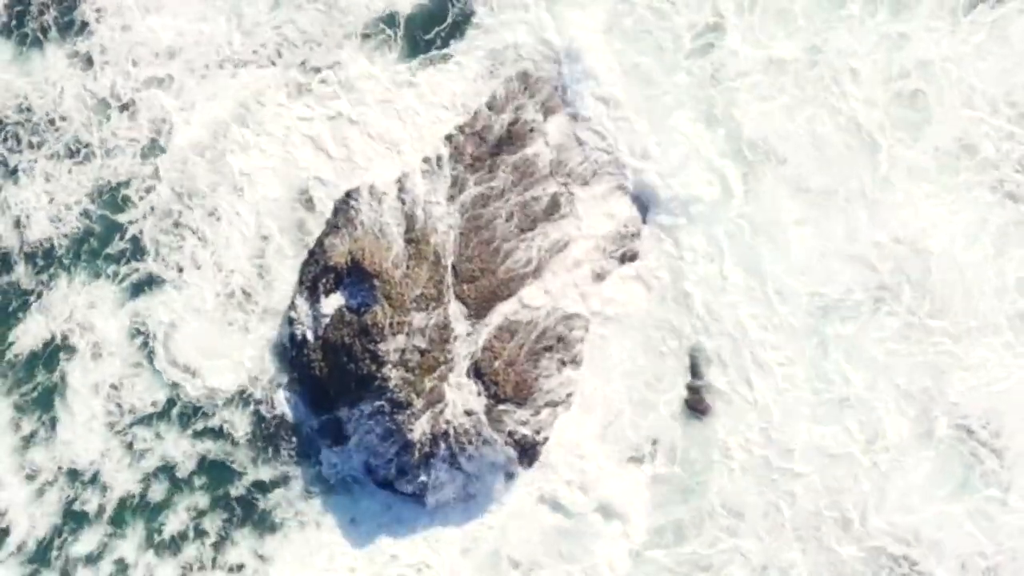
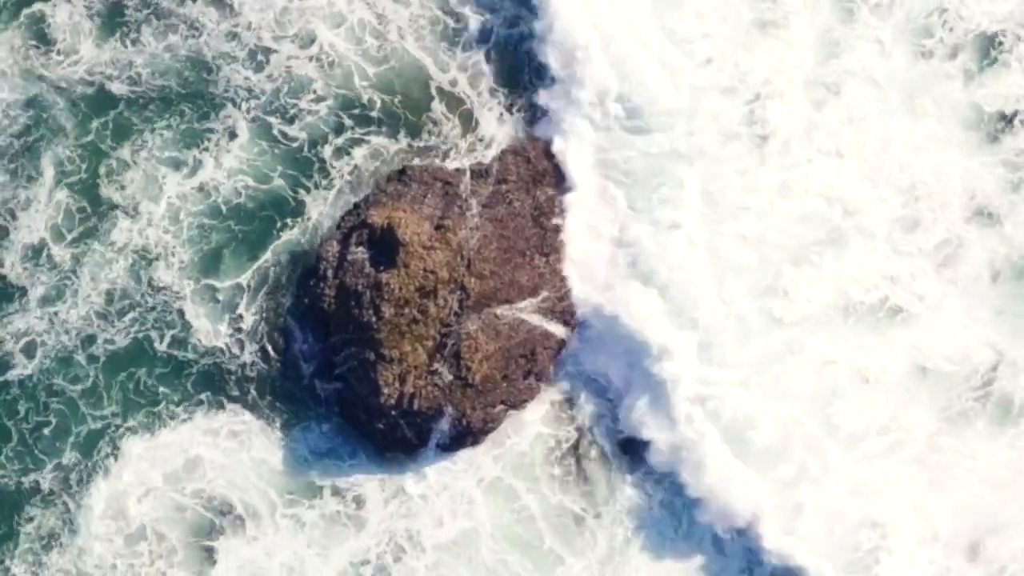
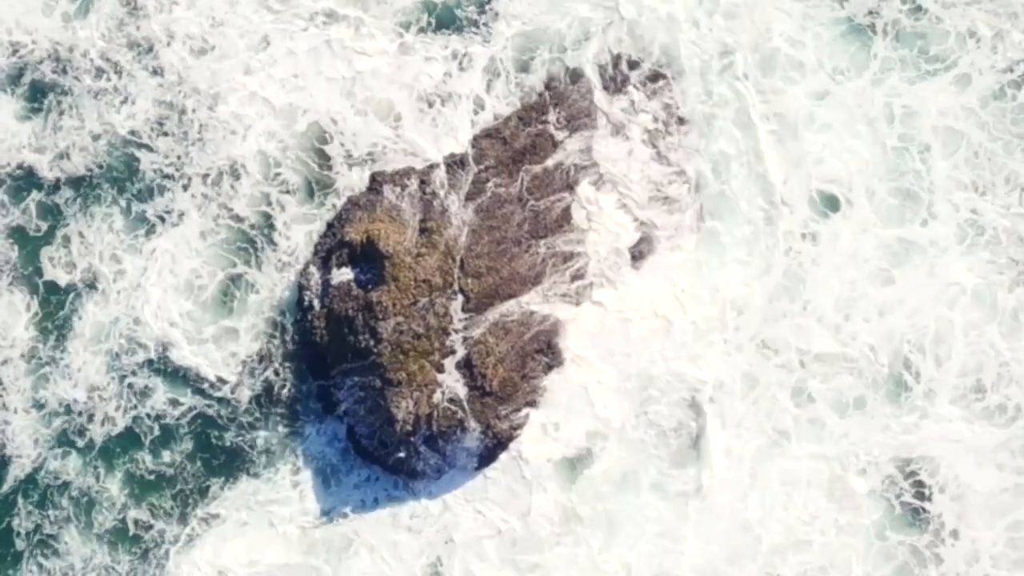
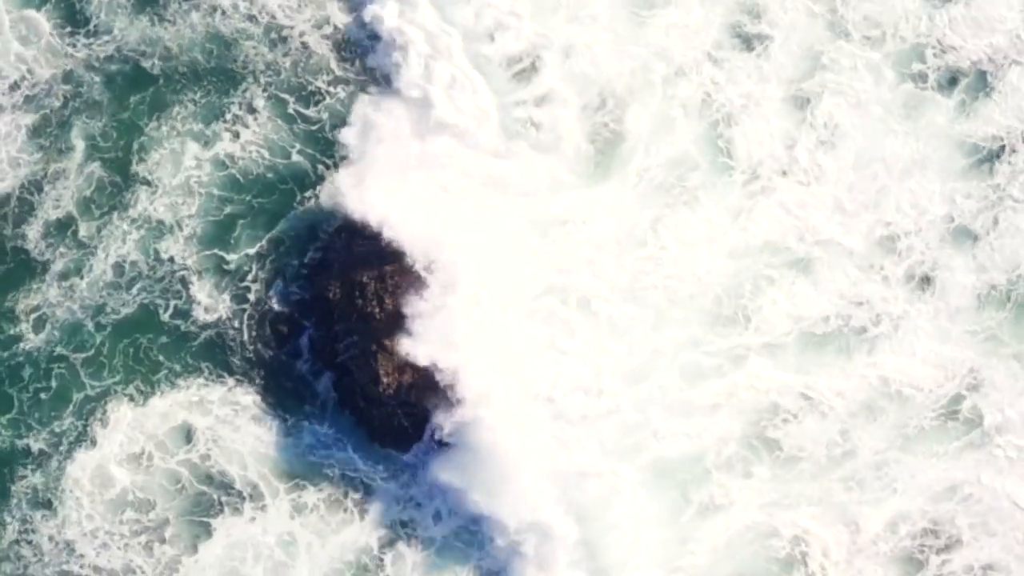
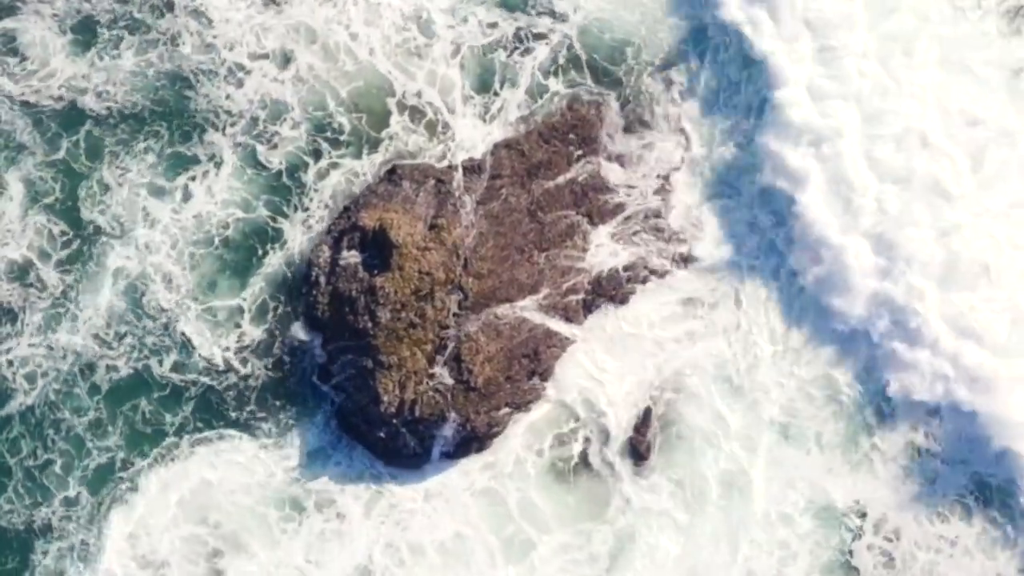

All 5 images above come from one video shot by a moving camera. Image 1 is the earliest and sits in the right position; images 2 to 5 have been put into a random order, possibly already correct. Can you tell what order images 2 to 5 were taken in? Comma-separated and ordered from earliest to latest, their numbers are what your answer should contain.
3, 5, 2, 4
